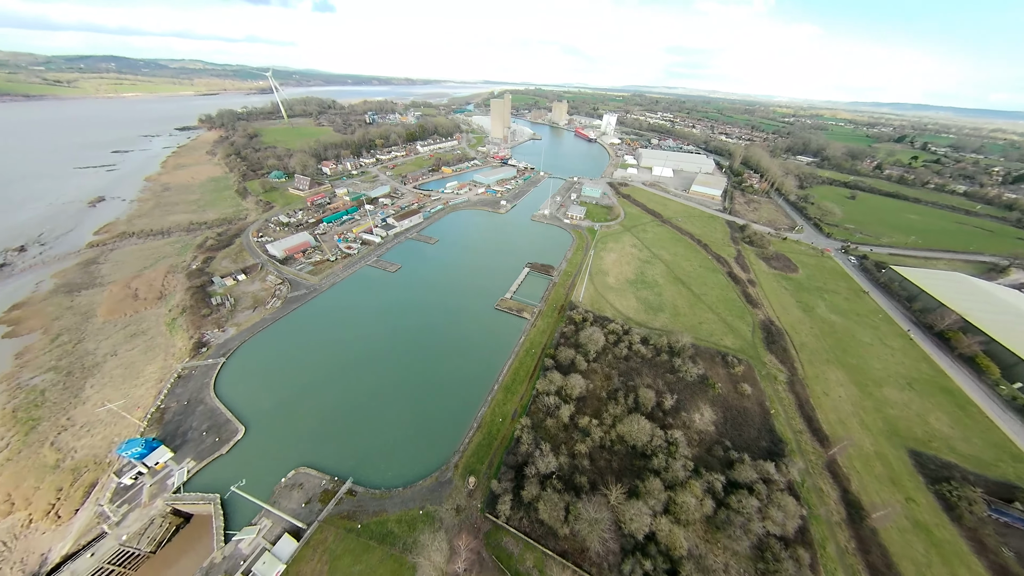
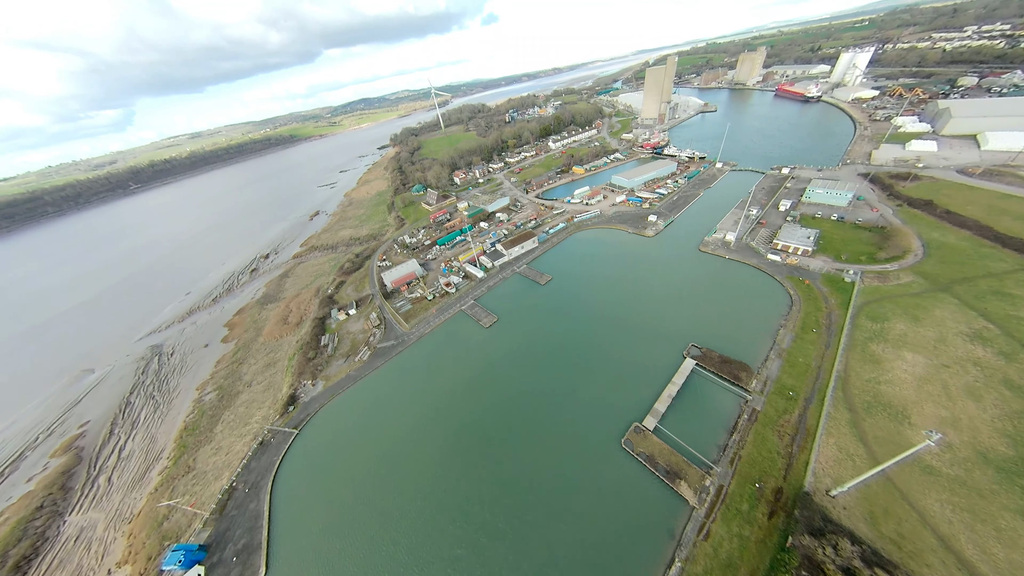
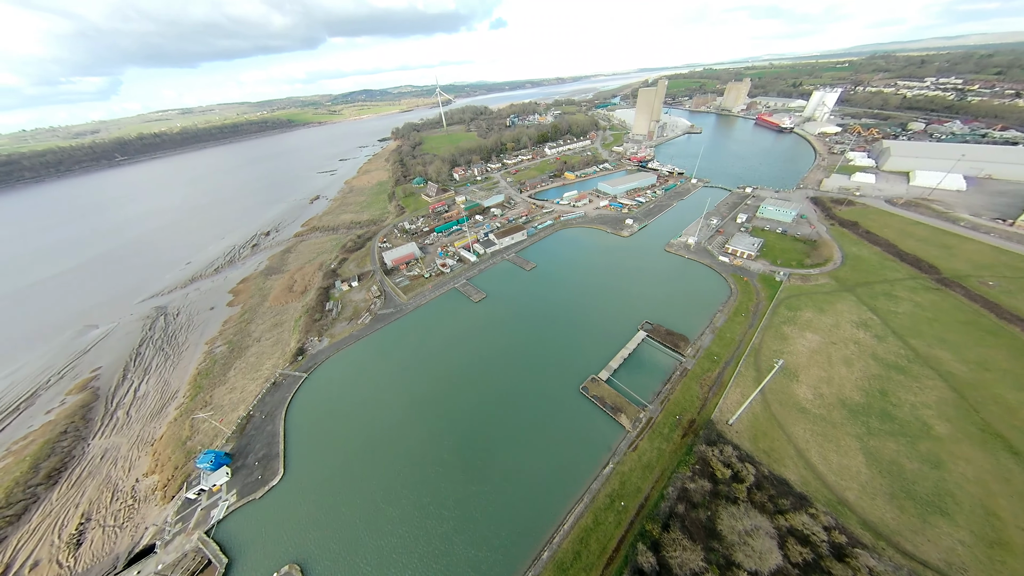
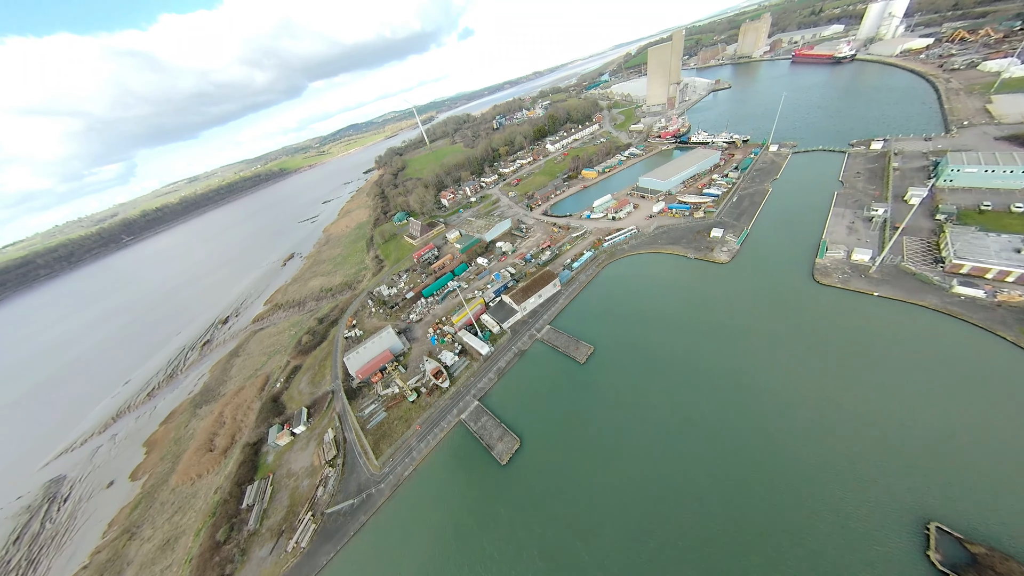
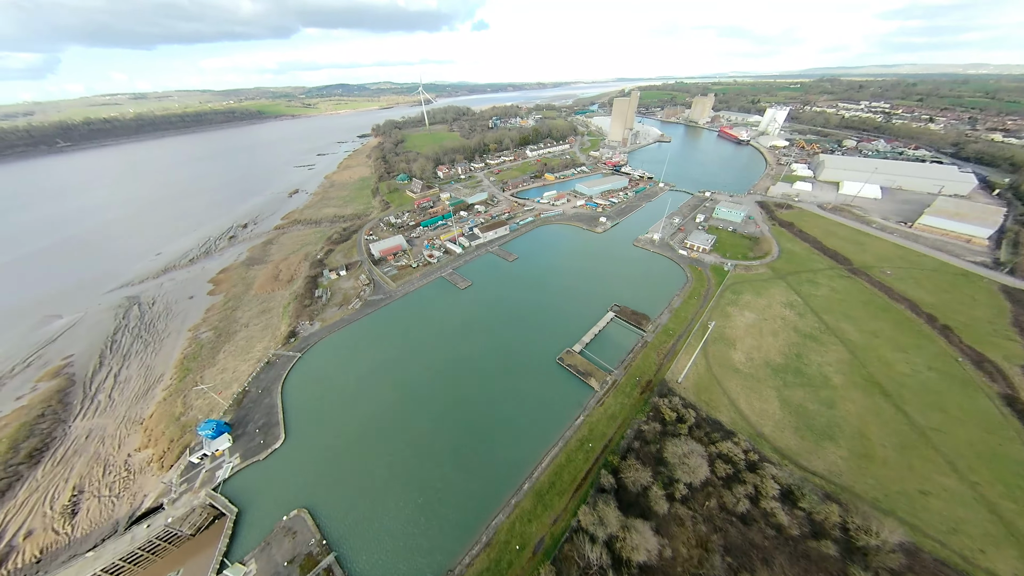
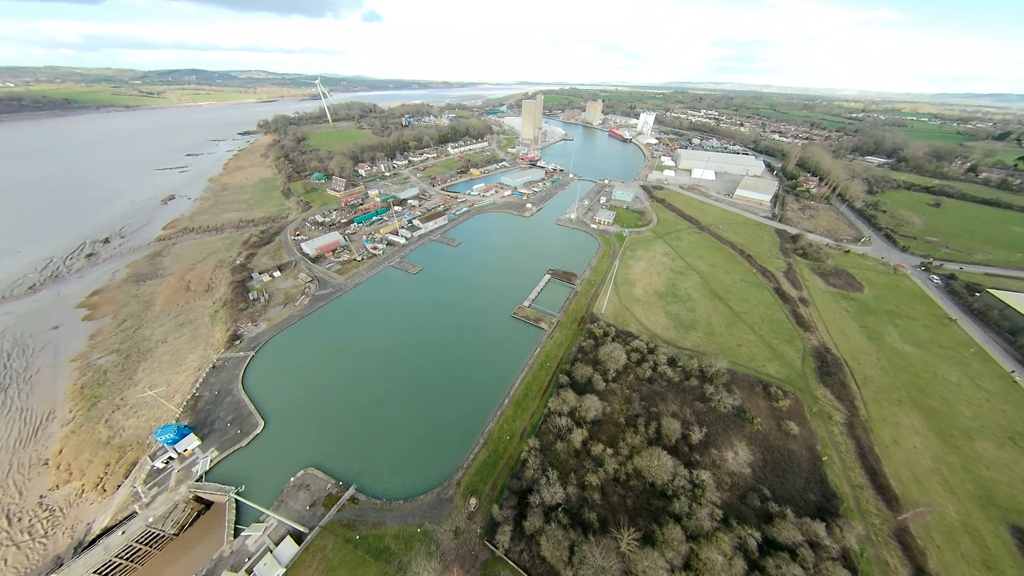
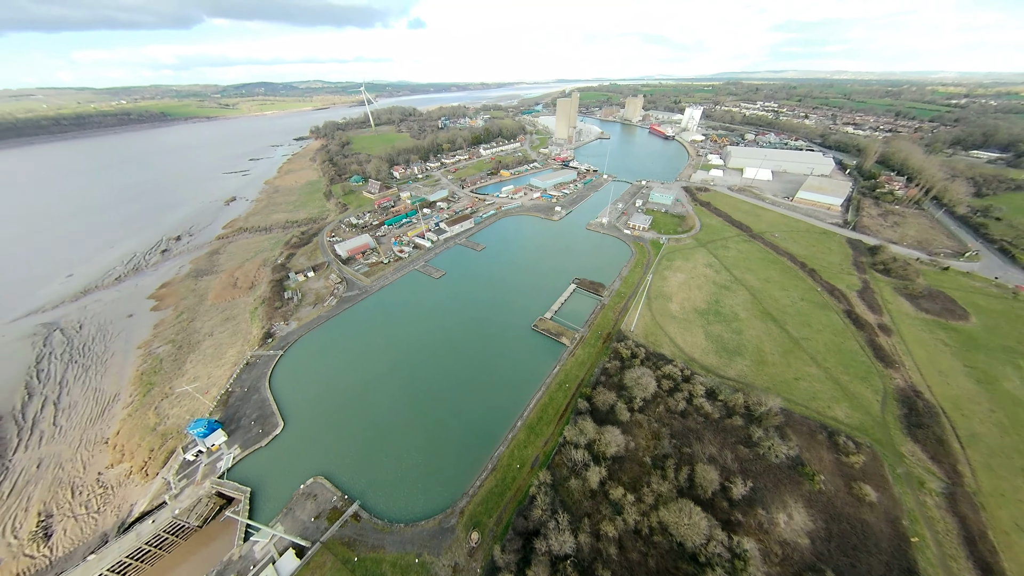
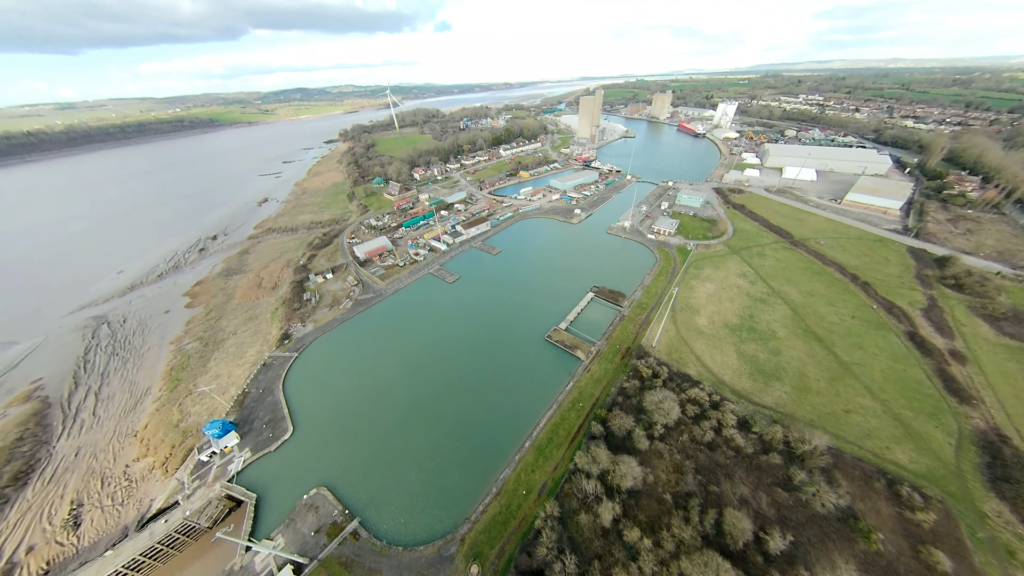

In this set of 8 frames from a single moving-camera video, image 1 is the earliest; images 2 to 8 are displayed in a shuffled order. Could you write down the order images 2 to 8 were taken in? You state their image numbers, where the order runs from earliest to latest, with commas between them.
6, 7, 8, 5, 3, 2, 4
